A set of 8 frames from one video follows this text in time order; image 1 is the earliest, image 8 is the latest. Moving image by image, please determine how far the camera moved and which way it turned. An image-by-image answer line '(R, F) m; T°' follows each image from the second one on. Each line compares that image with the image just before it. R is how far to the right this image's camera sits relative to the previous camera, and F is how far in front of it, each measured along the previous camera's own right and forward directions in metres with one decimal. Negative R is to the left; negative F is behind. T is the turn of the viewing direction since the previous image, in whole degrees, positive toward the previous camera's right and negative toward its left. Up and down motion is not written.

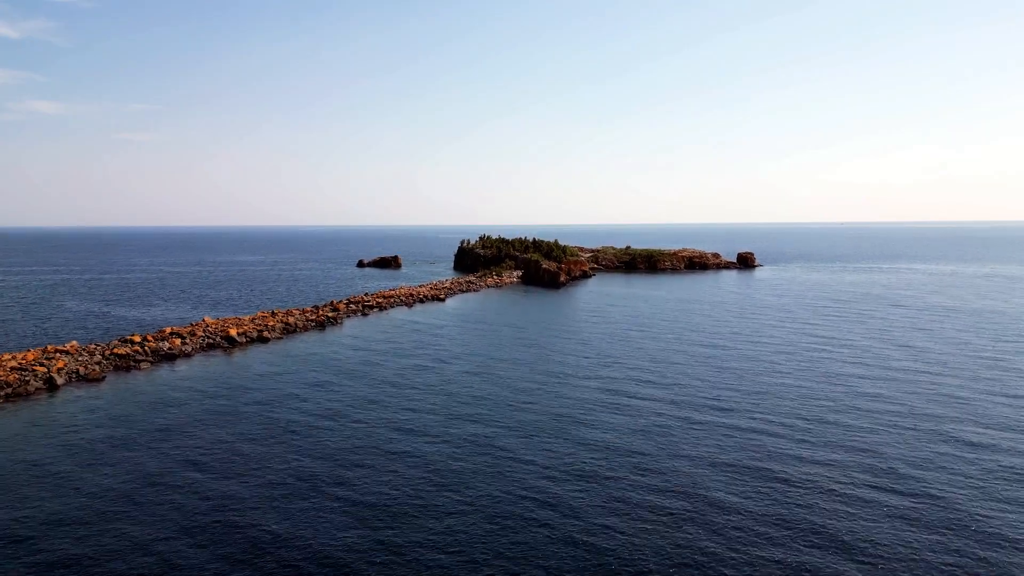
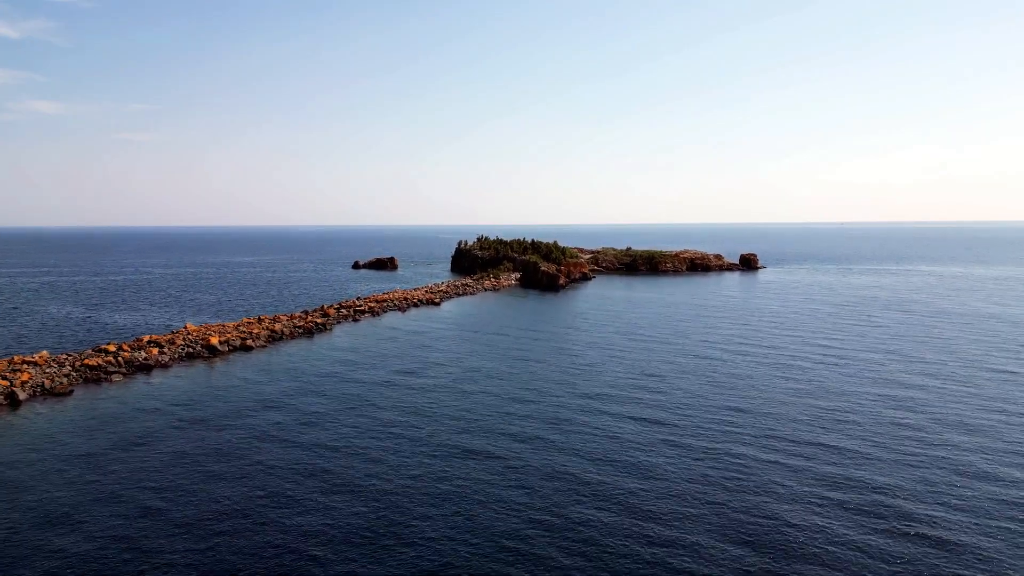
(+0.2, +2.0) m; 0°
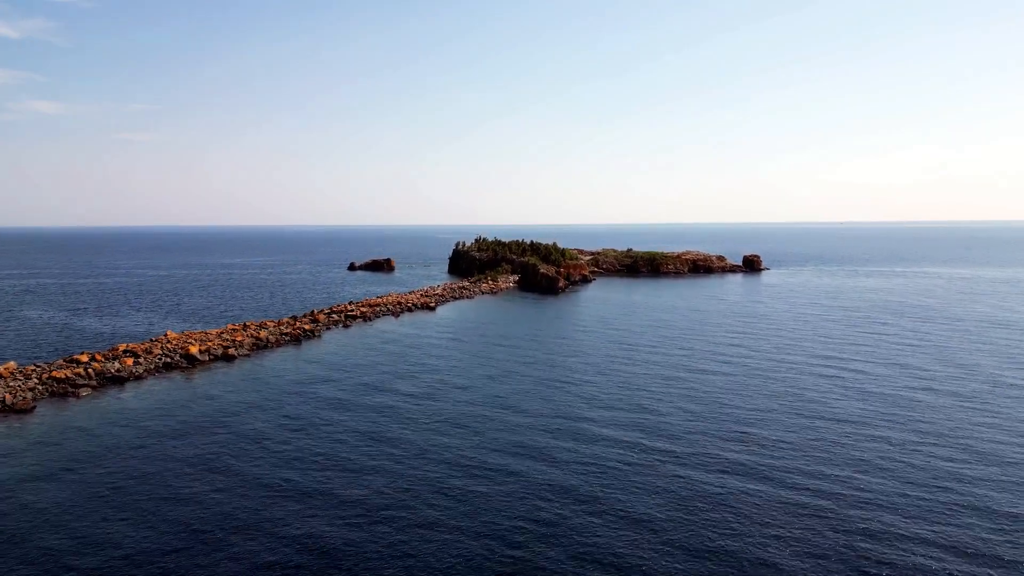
(+0.2, +2.1) m; 0°
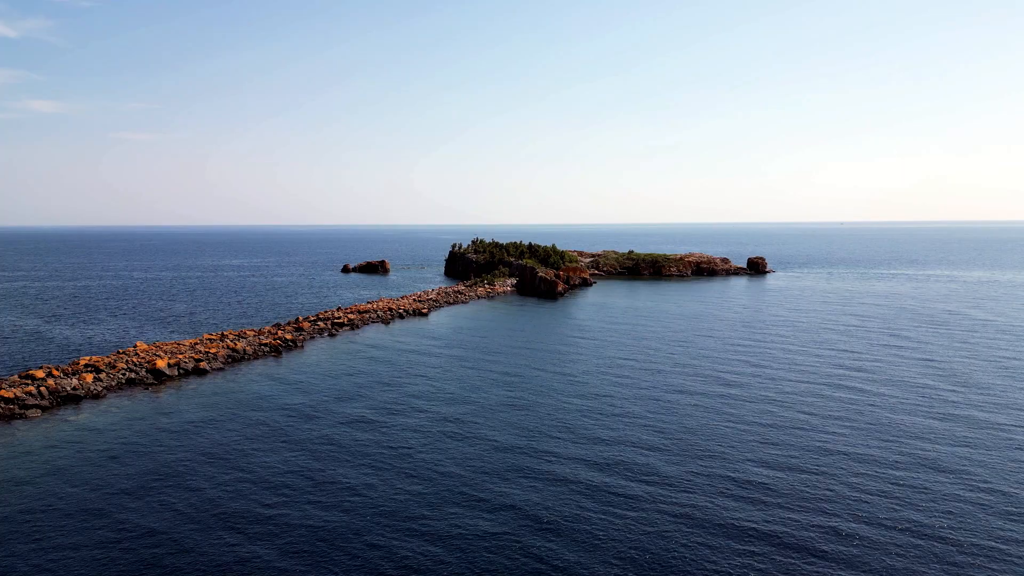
(+0.2, +2.9) m; 0°
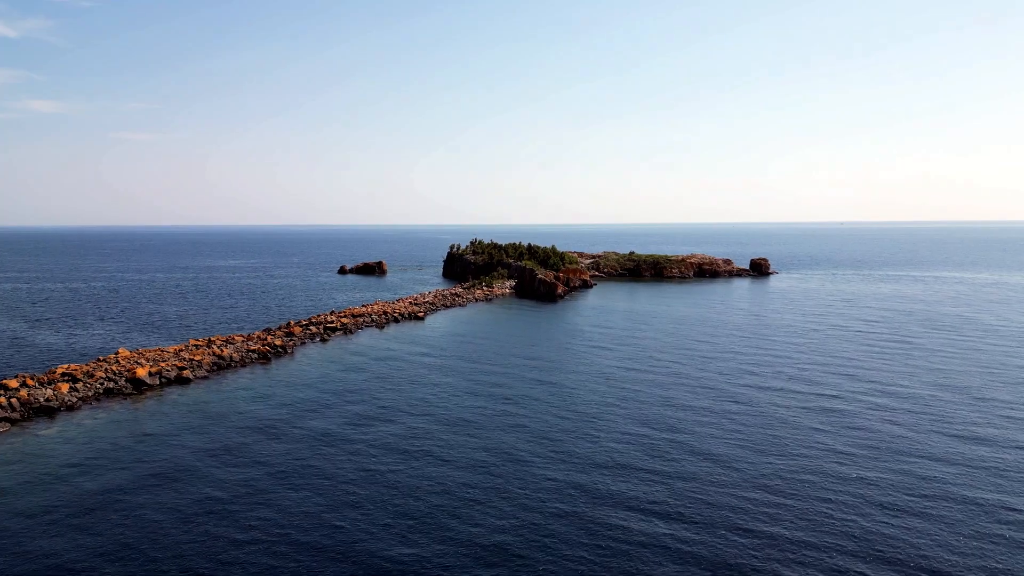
(+0.1, +1.6) m; 0°
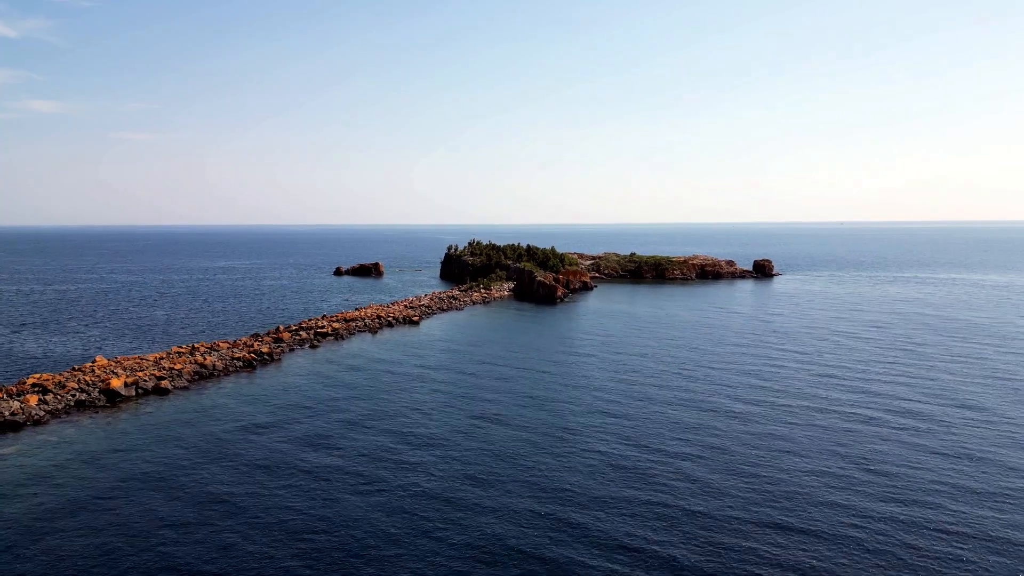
(+0.2, +1.8) m; 0°
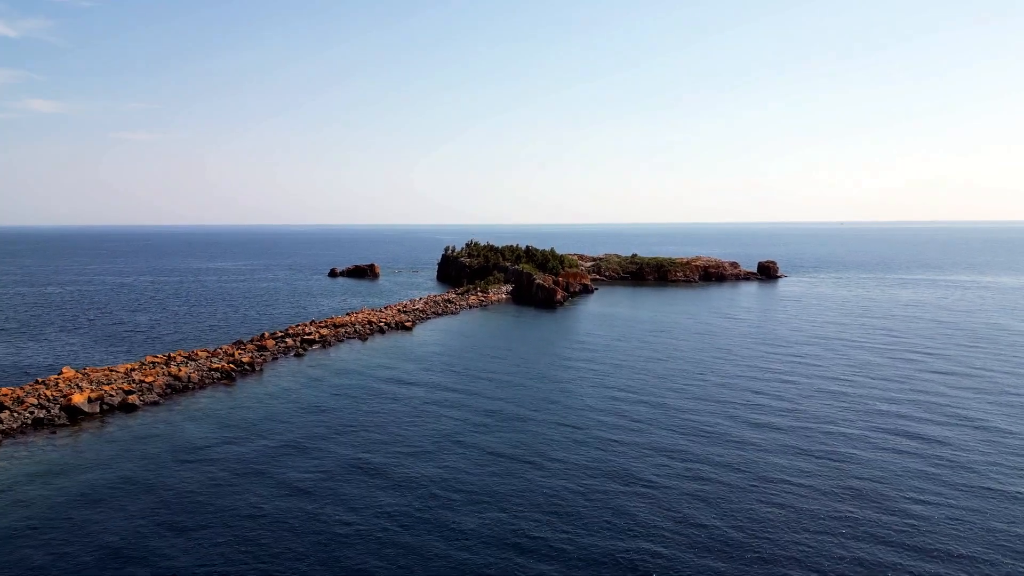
(+0.2, +2.3) m; 0°
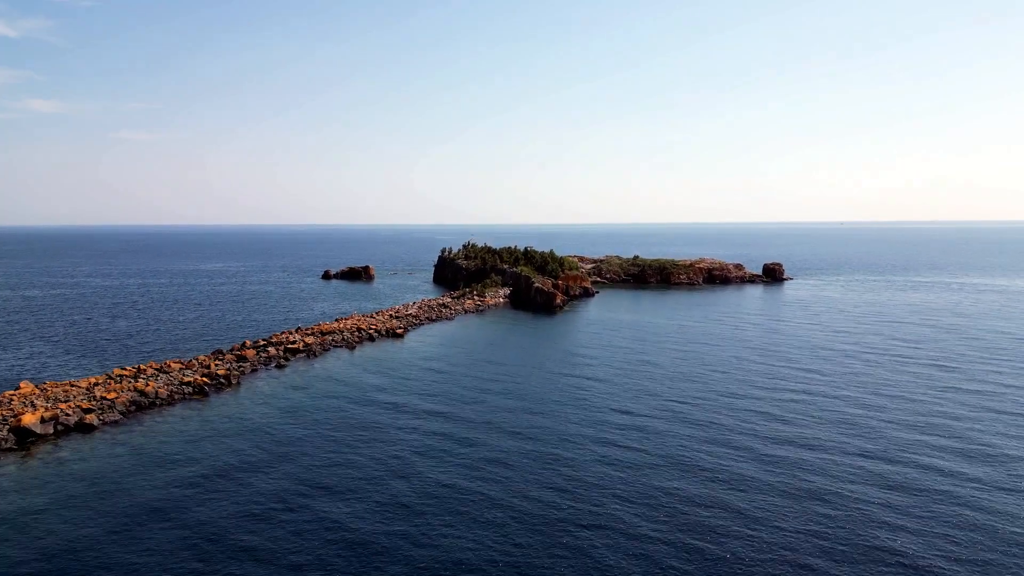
(+0.2, +2.6) m; 0°
